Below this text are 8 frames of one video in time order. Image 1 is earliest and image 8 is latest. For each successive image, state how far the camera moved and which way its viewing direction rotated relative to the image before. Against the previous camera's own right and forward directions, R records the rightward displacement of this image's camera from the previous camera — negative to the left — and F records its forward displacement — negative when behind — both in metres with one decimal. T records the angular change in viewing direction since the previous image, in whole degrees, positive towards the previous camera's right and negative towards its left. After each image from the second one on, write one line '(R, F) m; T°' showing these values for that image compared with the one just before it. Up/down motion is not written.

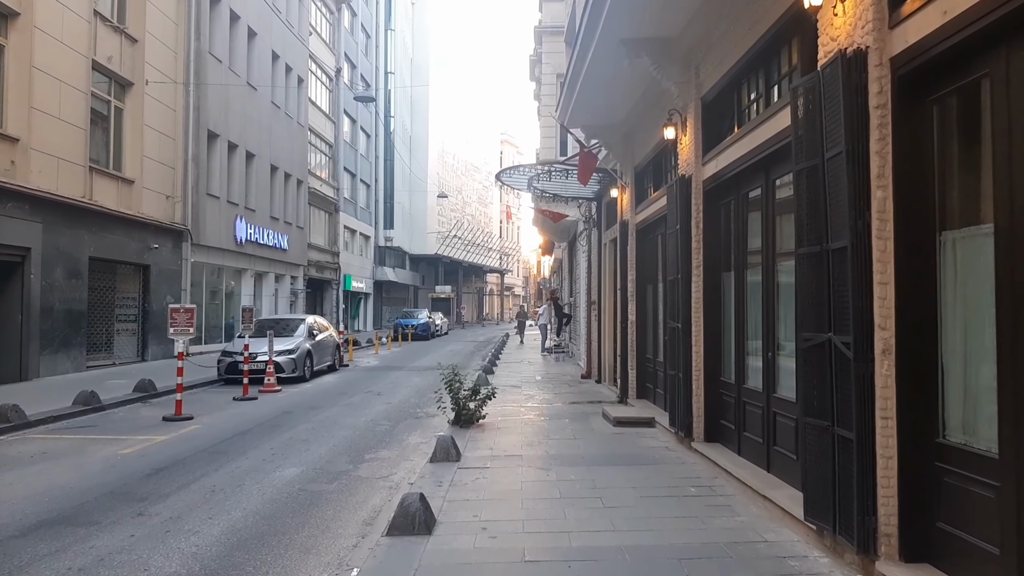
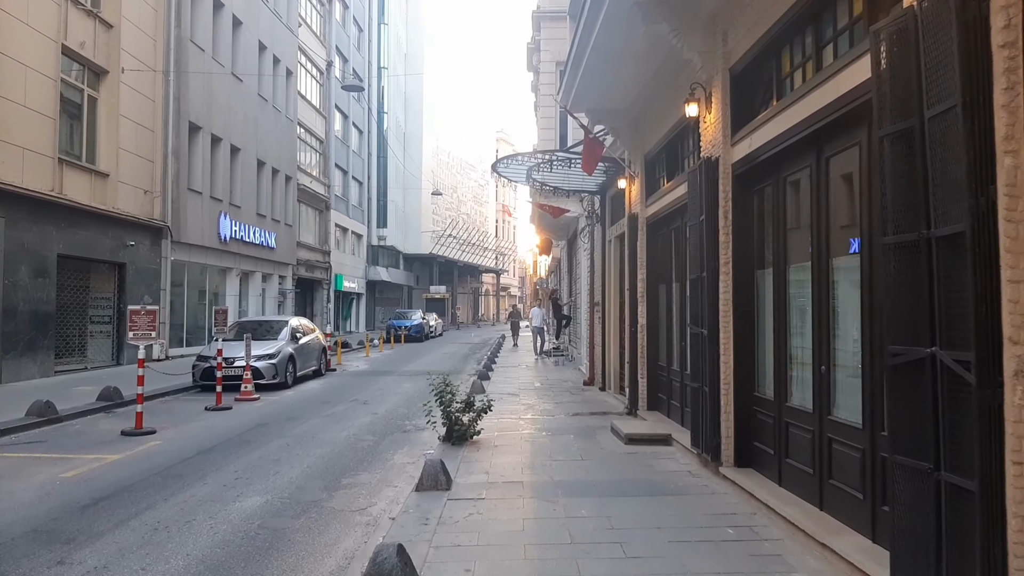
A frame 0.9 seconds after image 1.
(0.0, +1.1) m; 0°
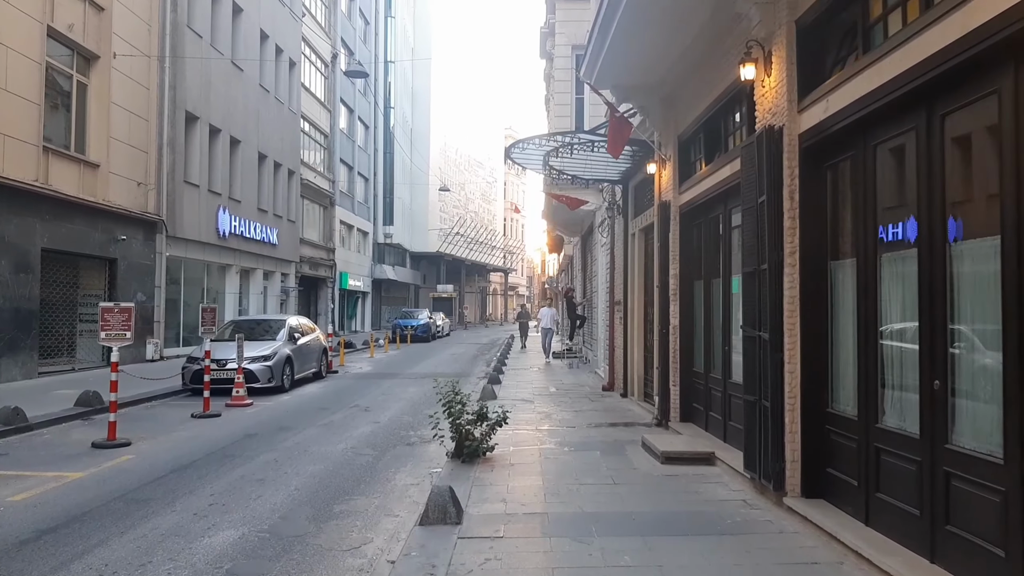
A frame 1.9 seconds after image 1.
(-0.1, +1.1) m; 0°
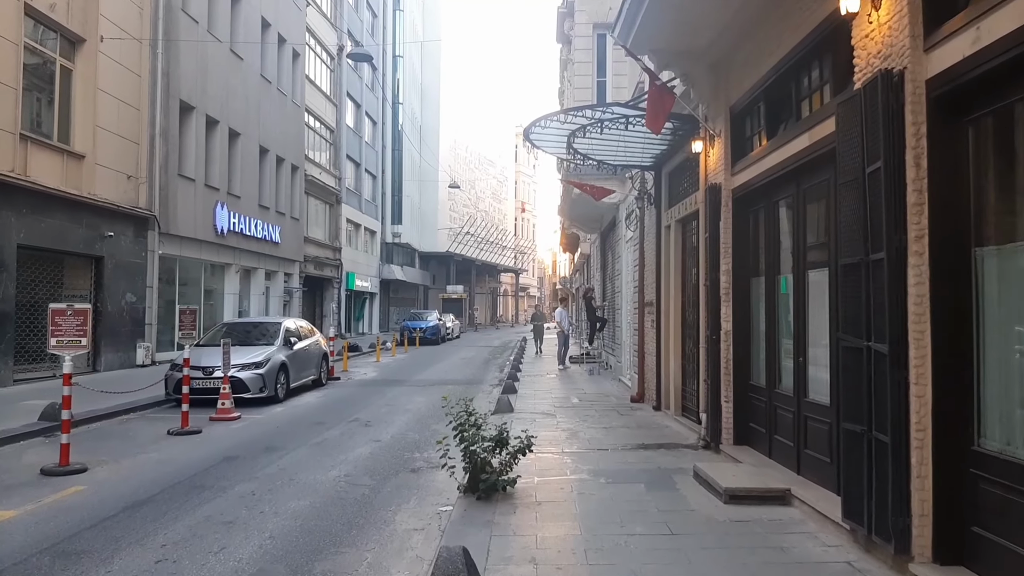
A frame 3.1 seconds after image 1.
(-0.1, +1.4) m; -1°
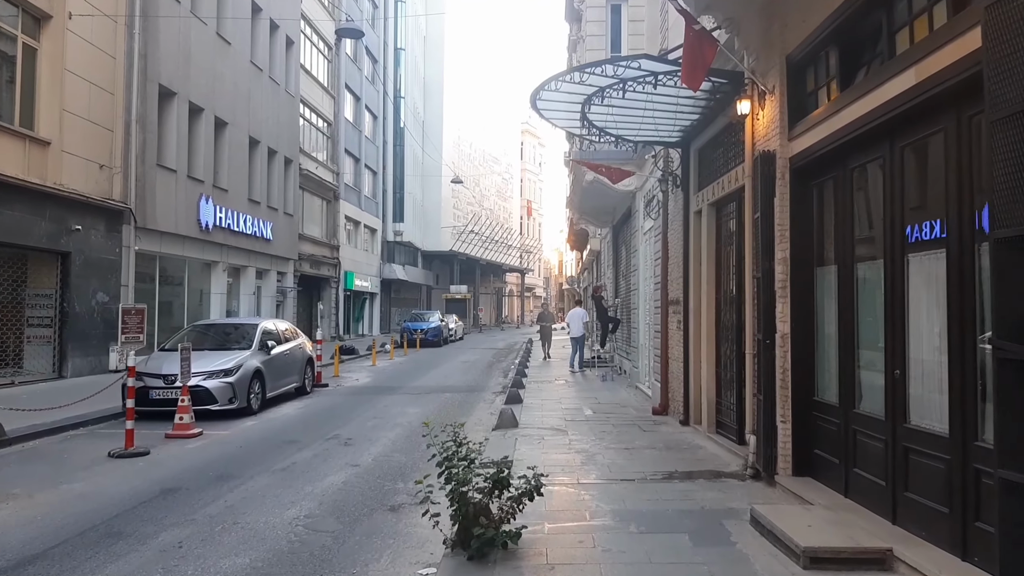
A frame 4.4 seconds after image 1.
(0.0, +1.5) m; 0°
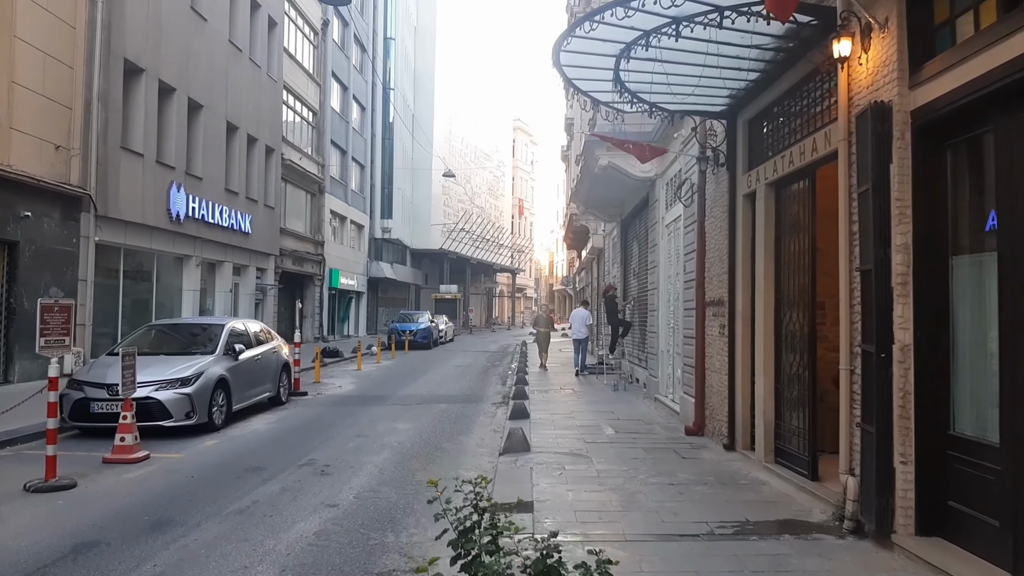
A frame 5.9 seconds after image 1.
(-0.3, +1.6) m; +1°
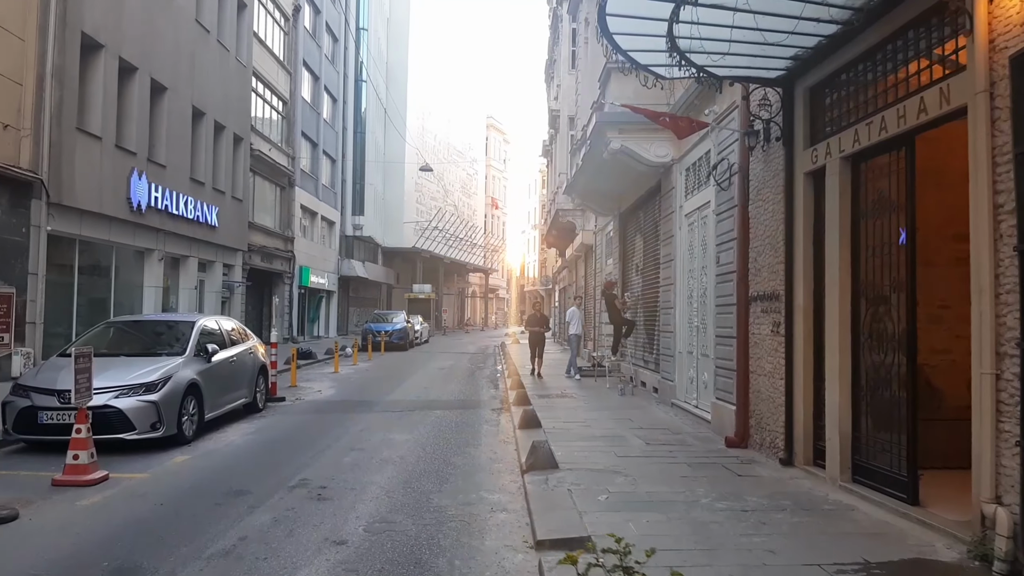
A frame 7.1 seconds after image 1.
(-0.5, +1.1) m; +2°
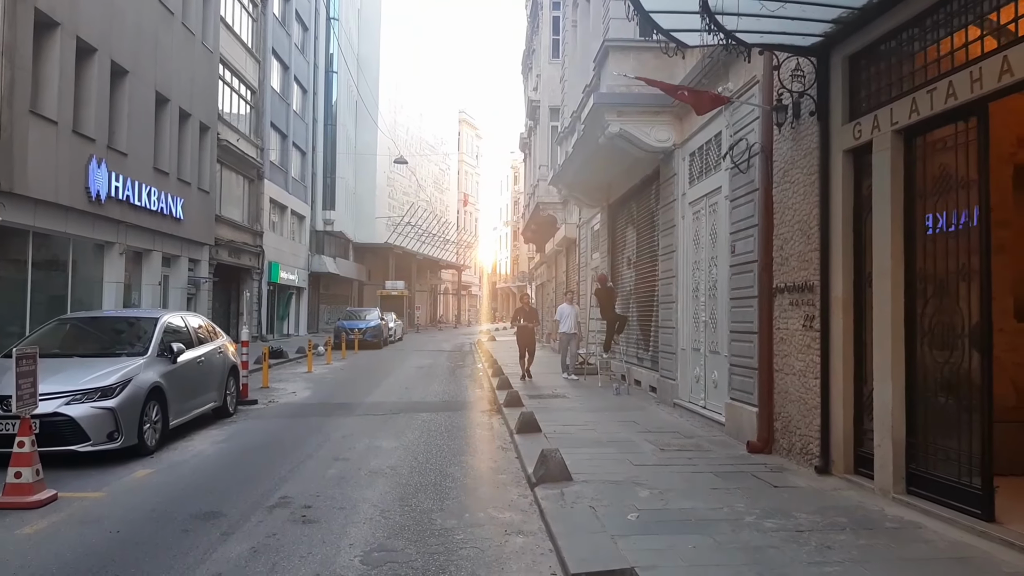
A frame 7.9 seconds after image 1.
(-0.3, +0.8) m; +2°
